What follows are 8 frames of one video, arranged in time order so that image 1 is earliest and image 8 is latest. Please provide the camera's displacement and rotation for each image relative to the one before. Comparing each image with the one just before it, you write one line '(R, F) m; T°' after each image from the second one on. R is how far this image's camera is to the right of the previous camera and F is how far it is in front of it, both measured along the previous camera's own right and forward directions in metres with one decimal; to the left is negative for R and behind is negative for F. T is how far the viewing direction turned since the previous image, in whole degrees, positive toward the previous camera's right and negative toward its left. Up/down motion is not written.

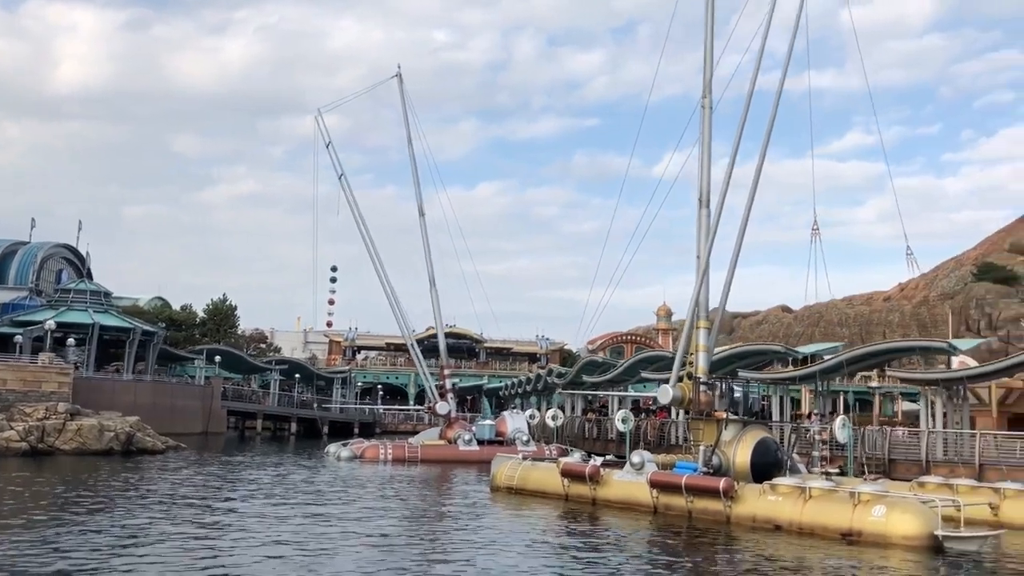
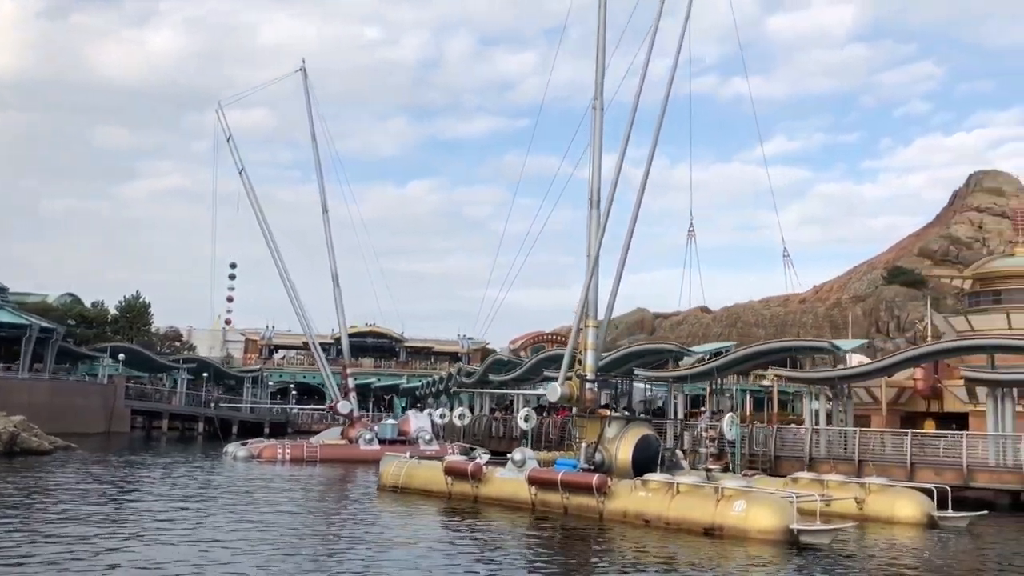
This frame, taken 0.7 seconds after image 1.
(+1.0, 0.0) m; +4°
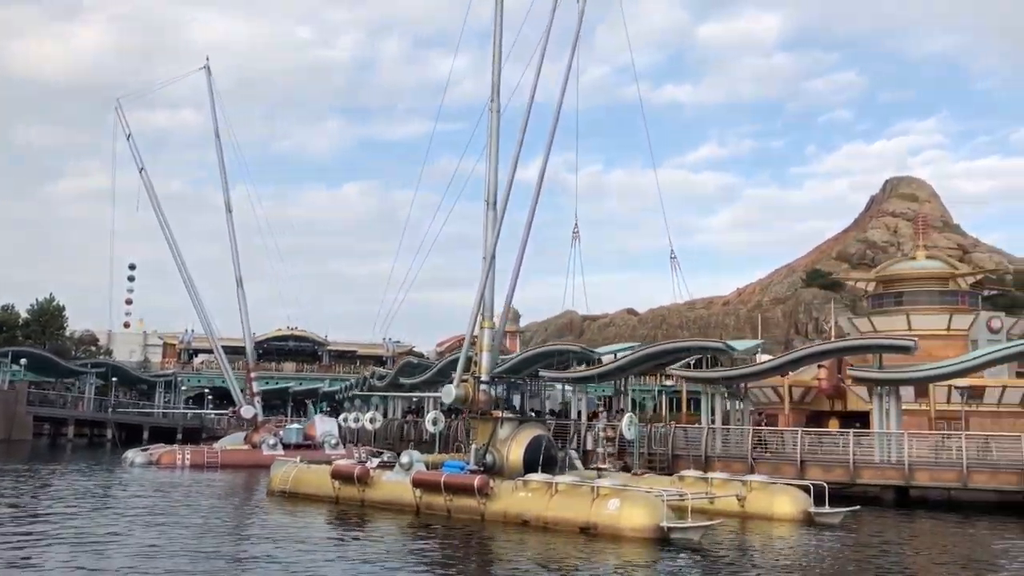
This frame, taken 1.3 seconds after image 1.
(+1.0, 0.0) m; +4°
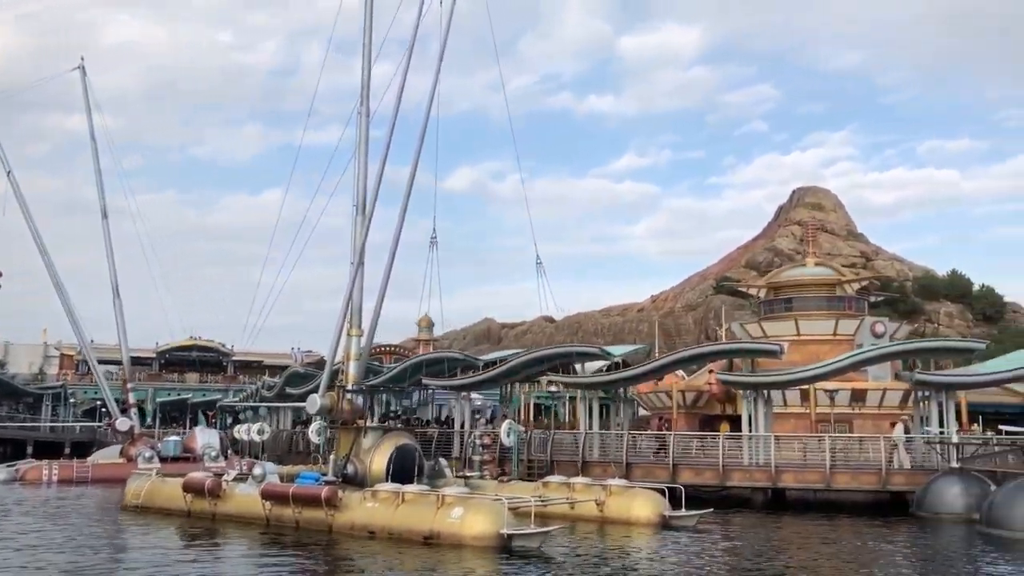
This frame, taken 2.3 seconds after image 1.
(+1.3, +0.2) m; +5°
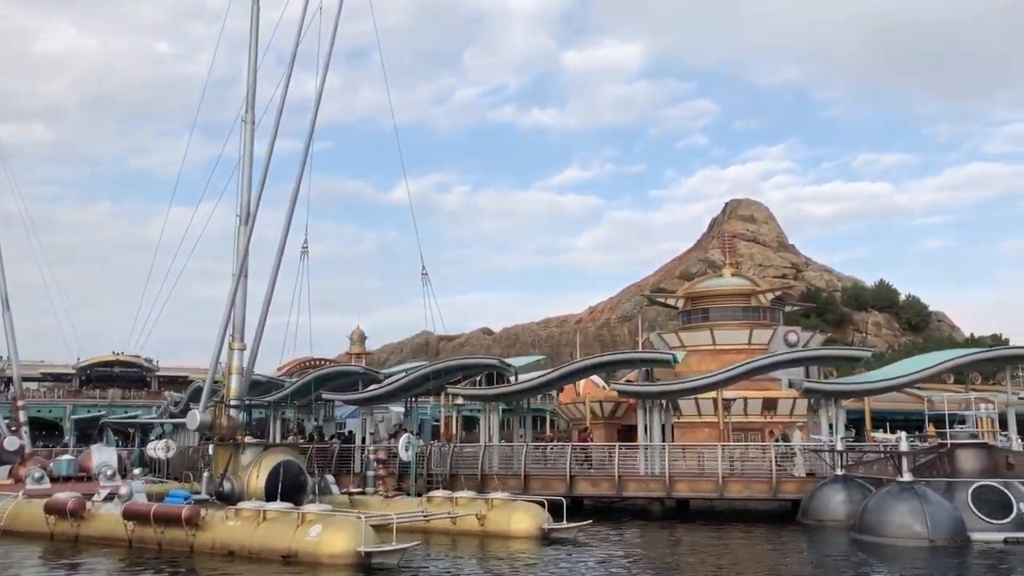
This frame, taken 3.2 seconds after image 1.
(+1.3, +0.2) m; +3°
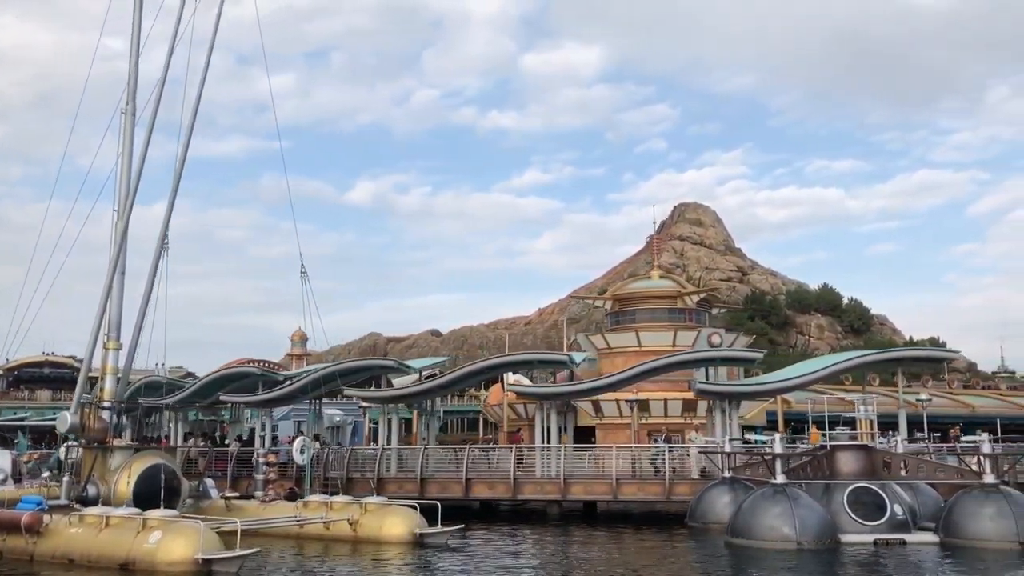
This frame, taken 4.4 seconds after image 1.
(+1.6, +0.4) m; +3°
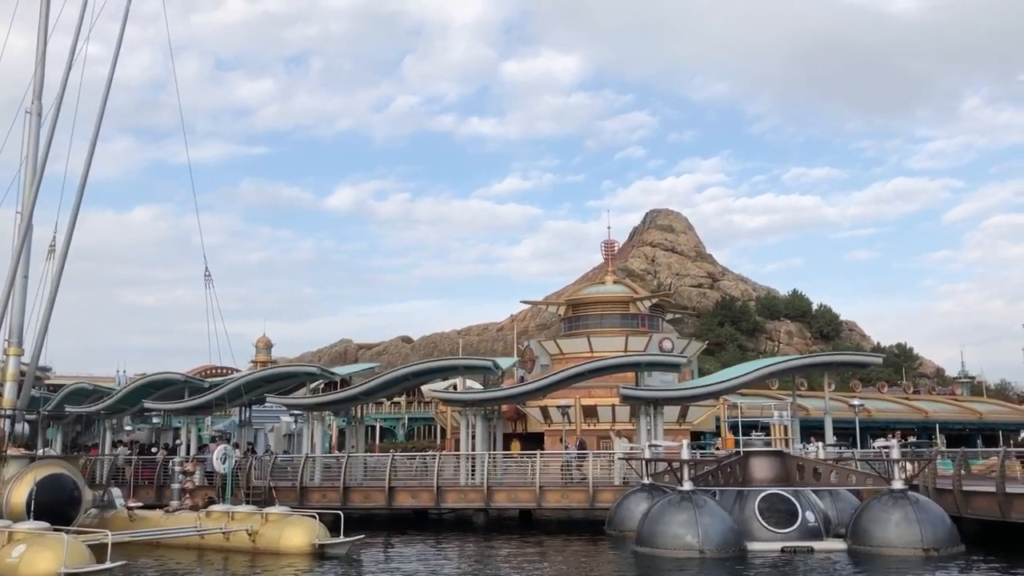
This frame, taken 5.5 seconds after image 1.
(+1.4, +0.4) m; +1°
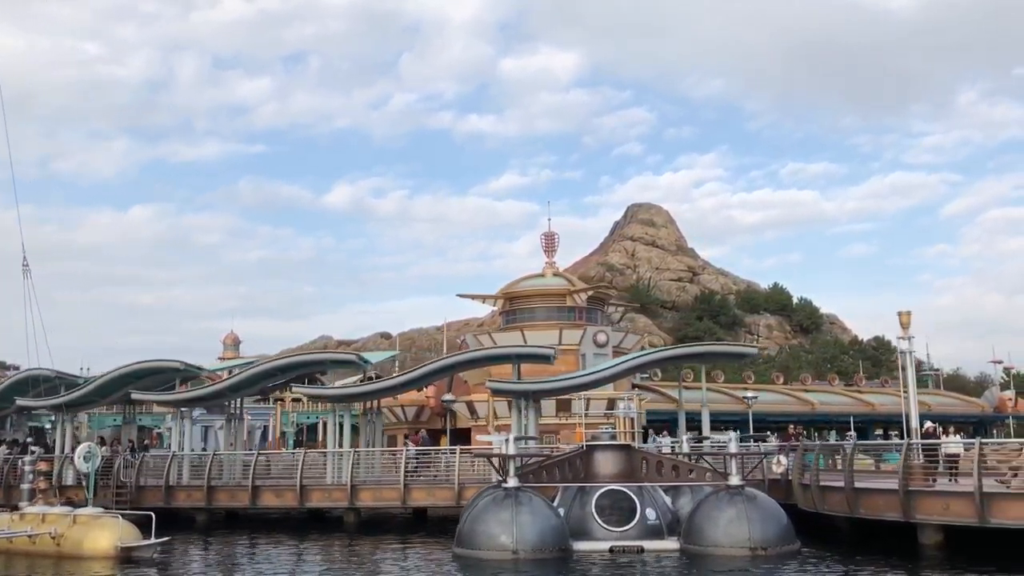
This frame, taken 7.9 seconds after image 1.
(+3.2, +1.0) m; 0°
